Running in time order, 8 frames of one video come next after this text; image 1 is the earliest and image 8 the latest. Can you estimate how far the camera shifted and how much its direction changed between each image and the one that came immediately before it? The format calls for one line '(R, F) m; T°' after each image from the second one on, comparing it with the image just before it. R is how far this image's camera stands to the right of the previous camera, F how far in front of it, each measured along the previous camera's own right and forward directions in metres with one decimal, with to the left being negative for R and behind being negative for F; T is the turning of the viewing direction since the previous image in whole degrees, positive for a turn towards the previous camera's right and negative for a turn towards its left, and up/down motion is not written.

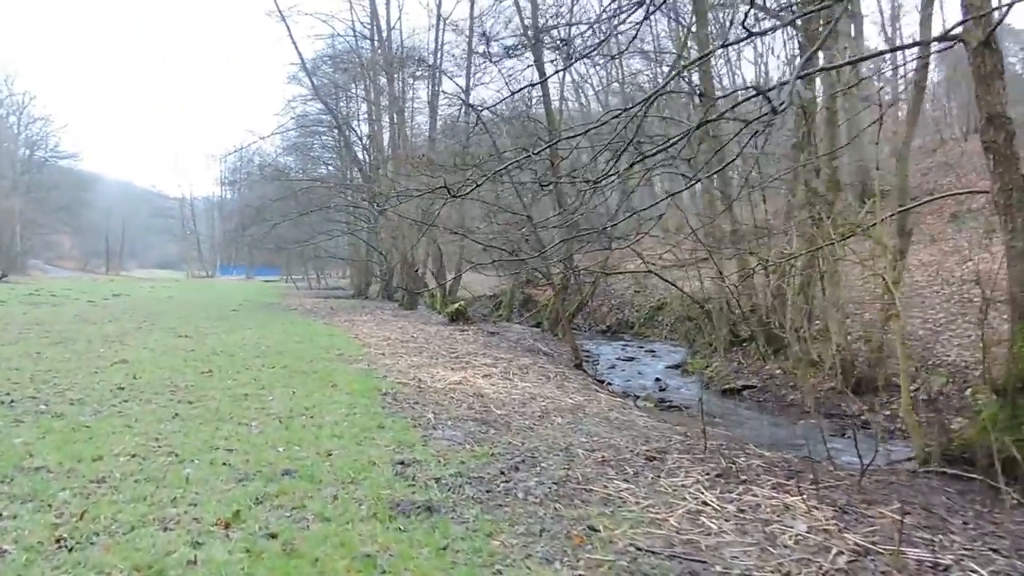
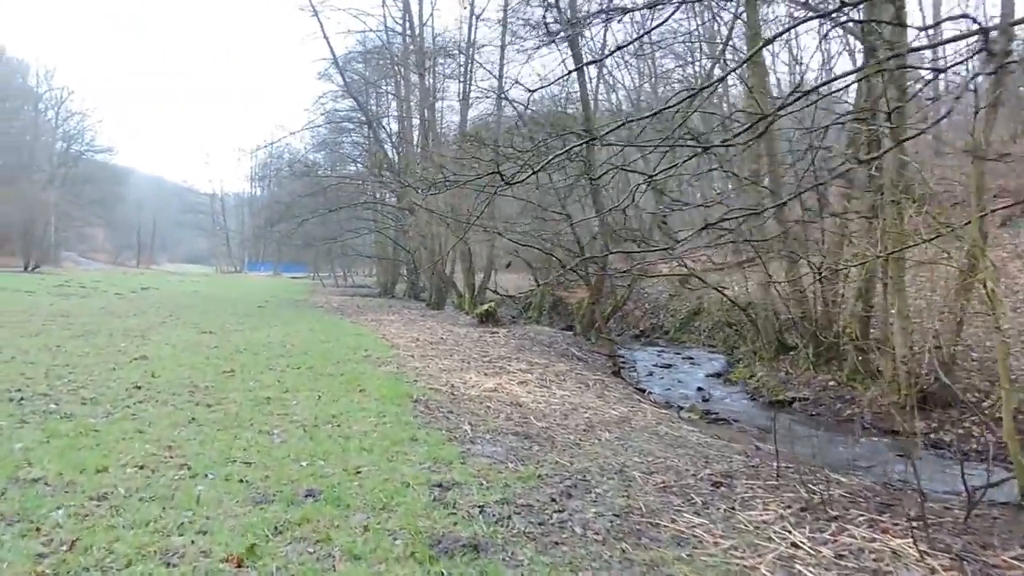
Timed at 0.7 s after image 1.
(-0.2, +0.5) m; -2°
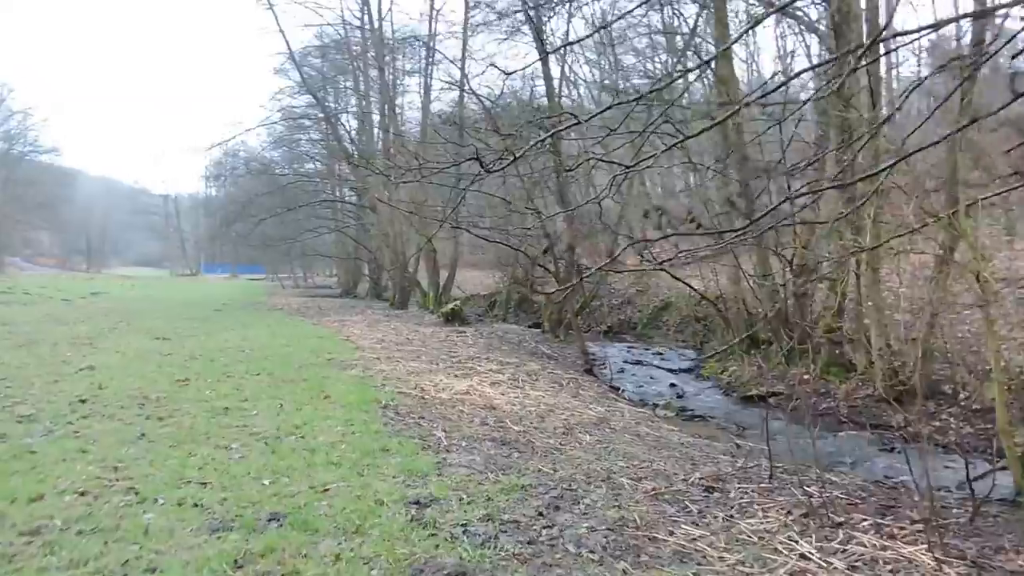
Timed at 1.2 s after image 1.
(-0.1, +0.3) m; +3°
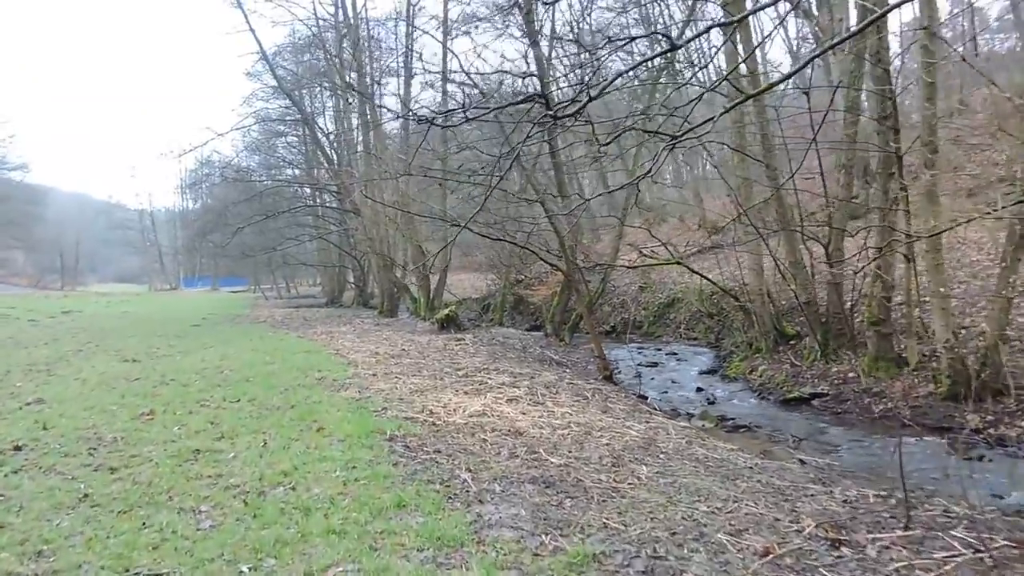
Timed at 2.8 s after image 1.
(-0.3, +1.0) m; +1°
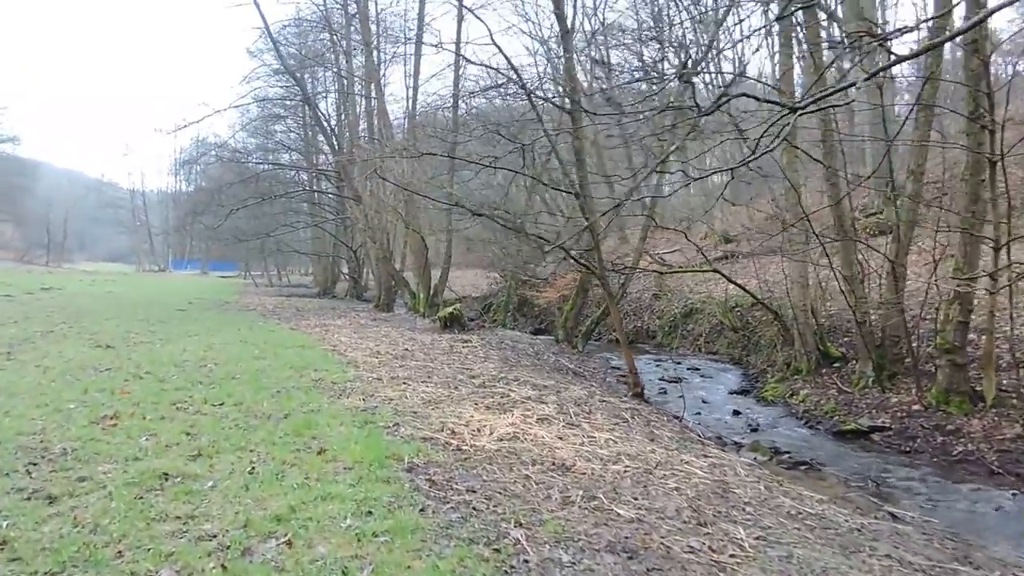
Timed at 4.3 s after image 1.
(-0.4, +1.0) m; +1°
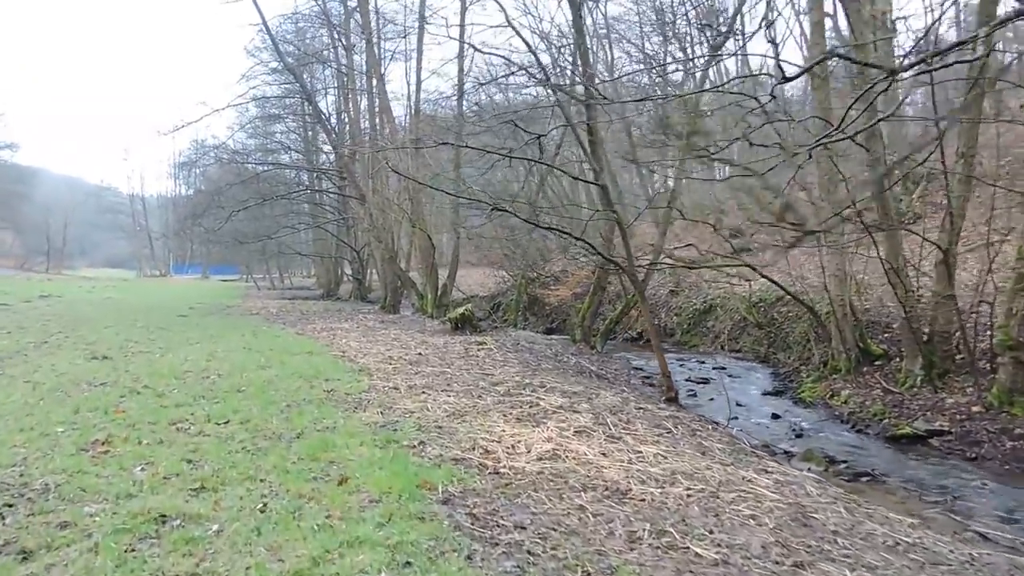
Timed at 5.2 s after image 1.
(-0.2, +0.6) m; 0°
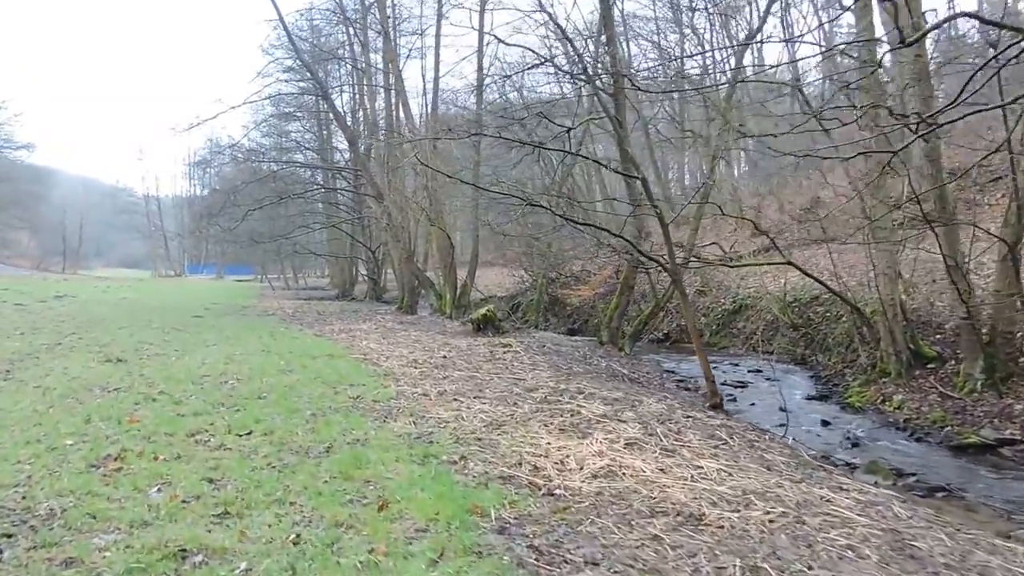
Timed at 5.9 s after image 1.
(-0.2, +0.4) m; -1°
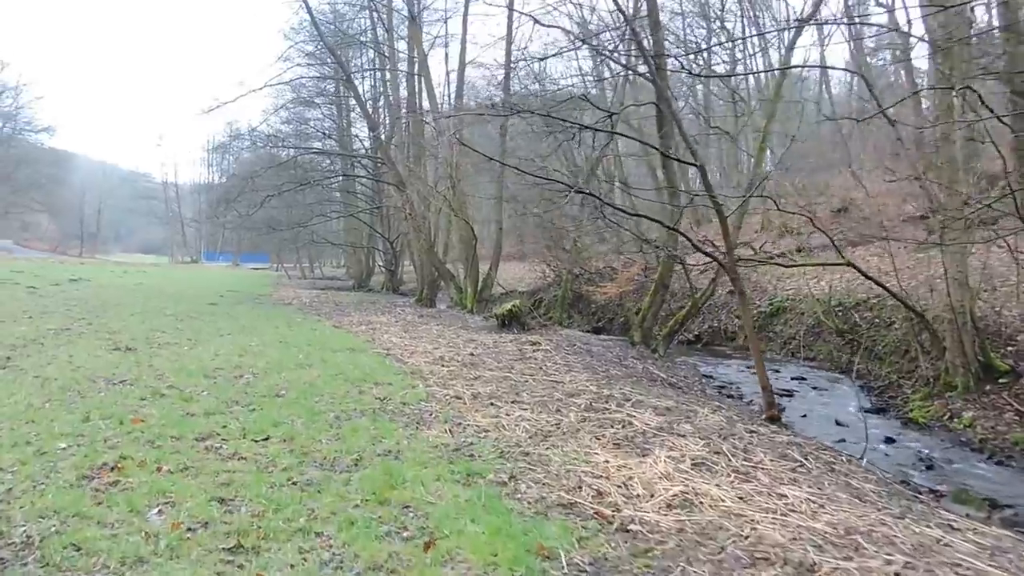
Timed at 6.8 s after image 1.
(-0.3, +0.6) m; -1°
